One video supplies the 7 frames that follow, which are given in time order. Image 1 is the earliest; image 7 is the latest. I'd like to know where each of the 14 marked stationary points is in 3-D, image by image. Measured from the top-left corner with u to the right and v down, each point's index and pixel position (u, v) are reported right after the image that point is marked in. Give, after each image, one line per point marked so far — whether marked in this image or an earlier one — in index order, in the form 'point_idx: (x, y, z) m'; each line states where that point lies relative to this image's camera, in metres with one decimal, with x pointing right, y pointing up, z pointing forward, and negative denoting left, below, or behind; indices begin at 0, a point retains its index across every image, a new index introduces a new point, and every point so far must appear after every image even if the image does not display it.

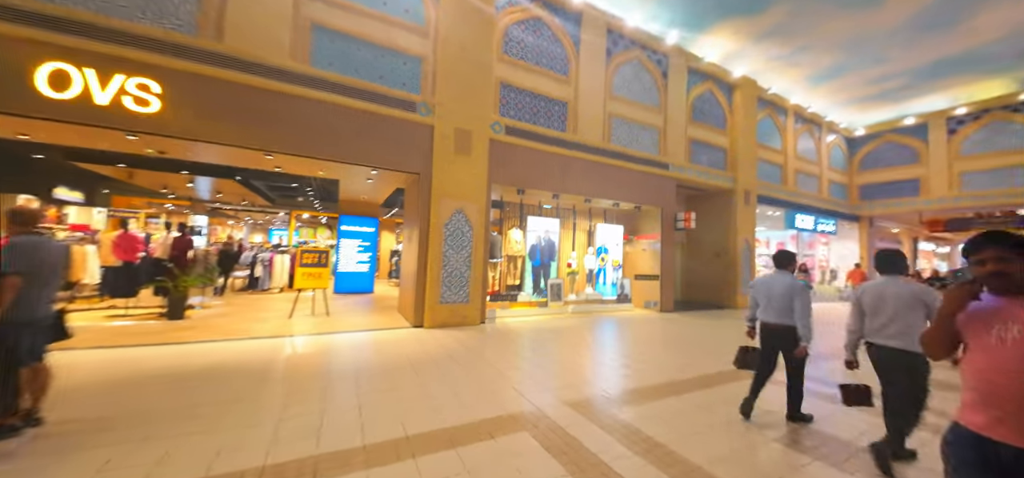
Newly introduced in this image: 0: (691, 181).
0: (+5.3, +1.7, +10.1) m
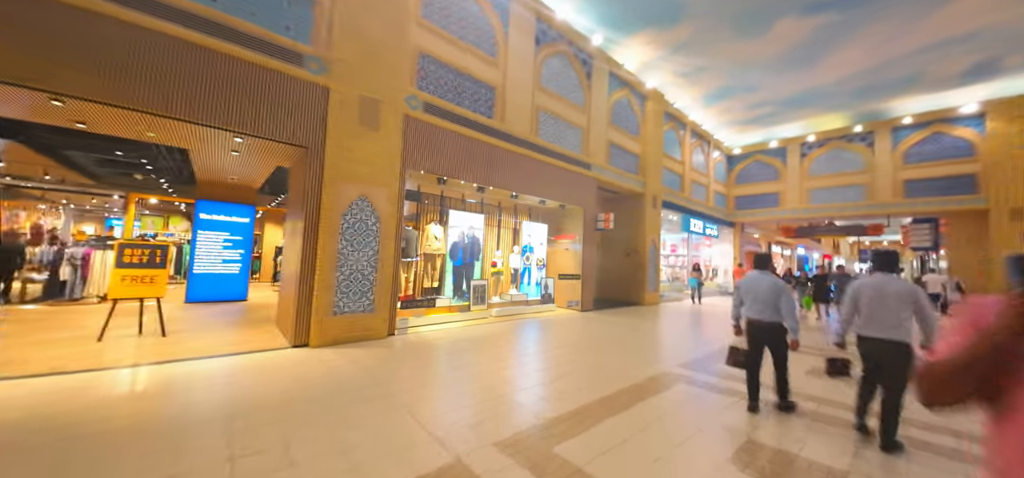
0: (+3.0, +1.7, +10.2) m
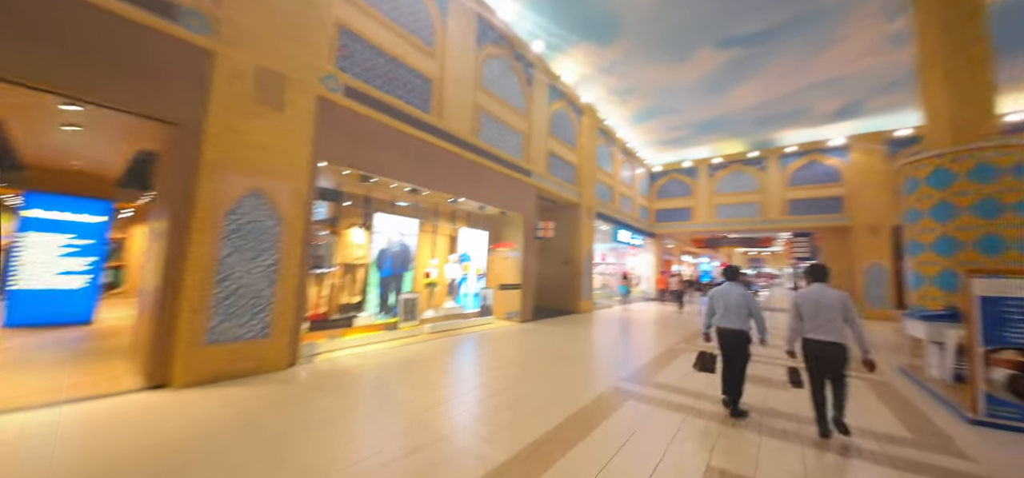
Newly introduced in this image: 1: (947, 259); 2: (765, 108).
0: (+1.1, +1.4, +10.1) m
1: (+7.2, -0.3, +5.9) m
2: (+8.1, +4.2, +11.4) m
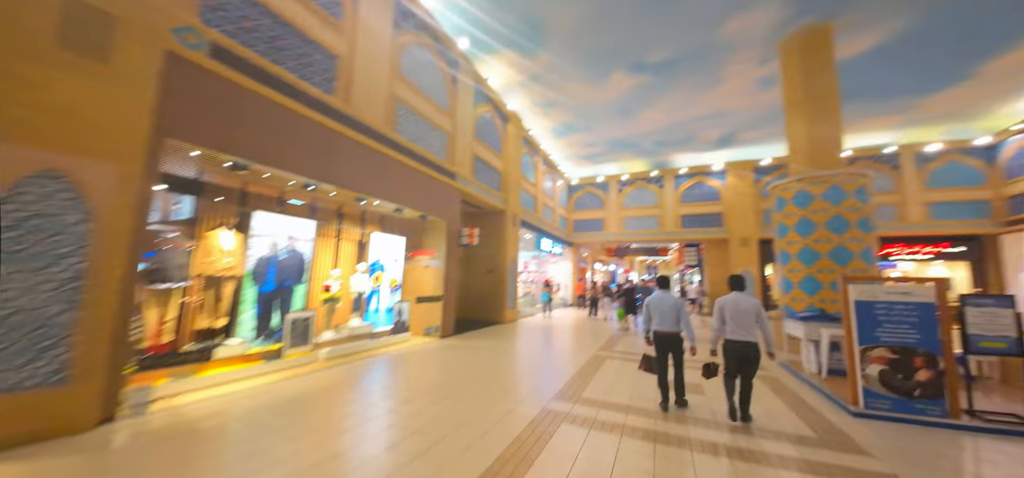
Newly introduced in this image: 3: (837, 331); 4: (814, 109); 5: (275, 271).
0: (-1.1, +1.2, +9.5) m
1: (+5.8, -0.5, +6.8) m
2: (+5.4, +3.8, +12.5) m
3: (+4.4, -1.3, +4.7) m
4: (+6.3, +2.4, +7.3) m
5: (-3.8, -0.5, +5.5) m
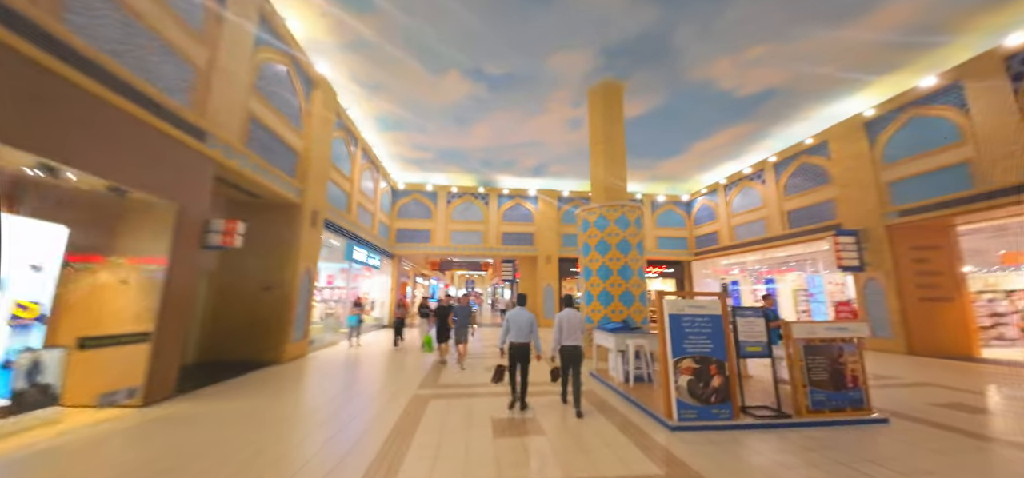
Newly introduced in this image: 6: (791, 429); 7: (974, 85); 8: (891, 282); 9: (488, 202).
0: (-5.1, +1.2, +6.6) m
1: (+2.1, -1.0, +7.5) m
2: (-0.9, +3.3, +12.5) m
3: (+1.9, -1.5, +5.0) m
4: (+2.4, +2.0, +8.4) m
5: (-5.6, -0.2, +1.6) m
6: (+2.9, -2.0, +3.5) m
7: (+10.0, +3.3, +7.2) m
8: (+9.7, -1.1, +8.6) m
9: (-1.2, +1.7, +15.9) m
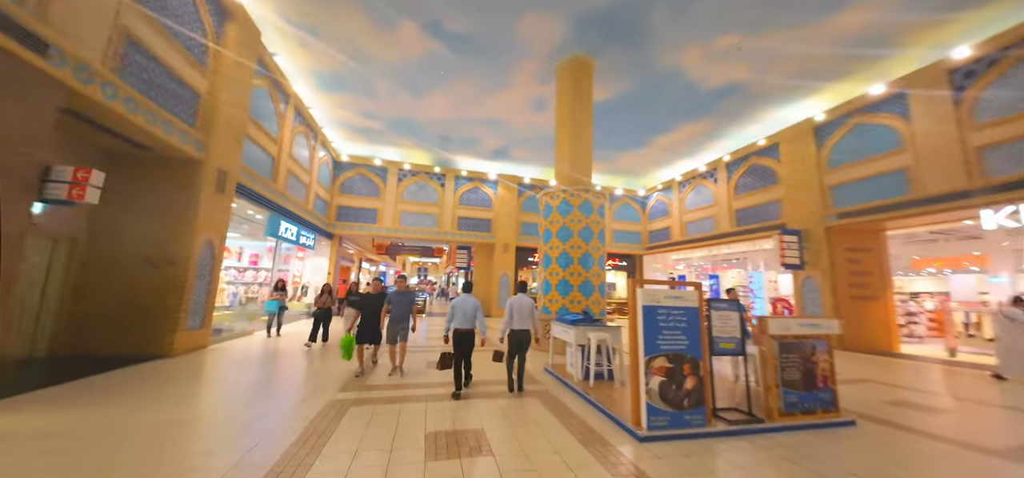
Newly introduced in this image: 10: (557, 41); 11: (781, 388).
0: (-5.8, +1.8, +5.1) m
1: (+1.1, -0.7, +7.0) m
2: (-2.3, +3.9, +11.5) m
3: (+1.2, -1.3, +4.5) m
4: (+1.5, +2.3, +7.8) m
5: (-5.7, +0.2, +0.2) m
6: (+2.4, -1.8, +3.2) m
7: (+9.2, +3.2, +7.6) m
8: (+8.5, -1.1, +9.1) m
9: (-3.0, +2.4, +14.8) m
10: (+1.1, +4.6, +7.7) m
11: (+2.7, -1.5, +3.4) m
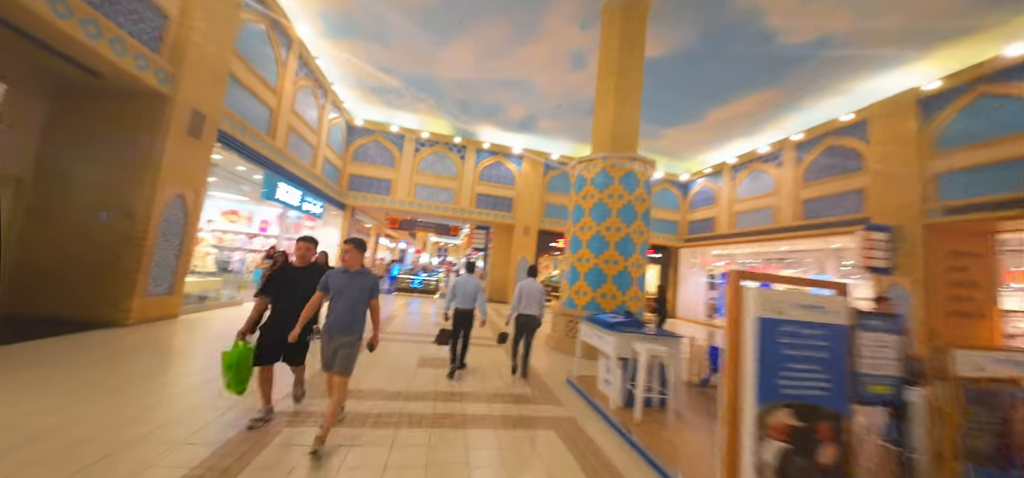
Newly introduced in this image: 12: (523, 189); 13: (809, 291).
0: (-5.4, +2.5, +4.2) m
1: (+1.5, -0.3, +5.7) m
2: (-1.3, +4.6, +10.2) m
3: (+1.4, -1.0, +3.2) m
4: (+2.1, +2.6, +6.4) m
5: (-5.7, +0.7, -0.7) m
6: (+2.4, -1.7, +1.9) m
7: (+9.8, +3.1, +5.7) m
8: (+9.0, -1.1, +7.4) m
9: (-2.0, +3.4, +13.6) m
10: (+1.8, +5.0, +6.2) m
11: (+2.8, -1.4, +2.0) m
12: (+0.5, +2.0, +13.9) m
13: (+1.7, -0.3, +1.9) m
